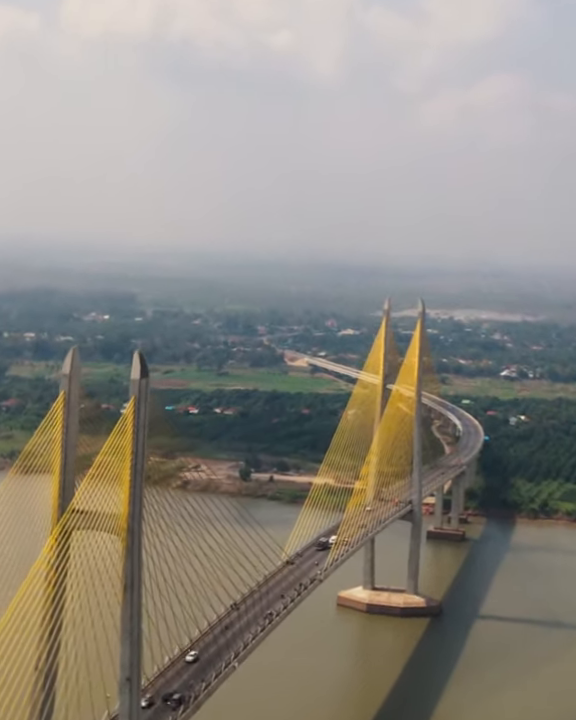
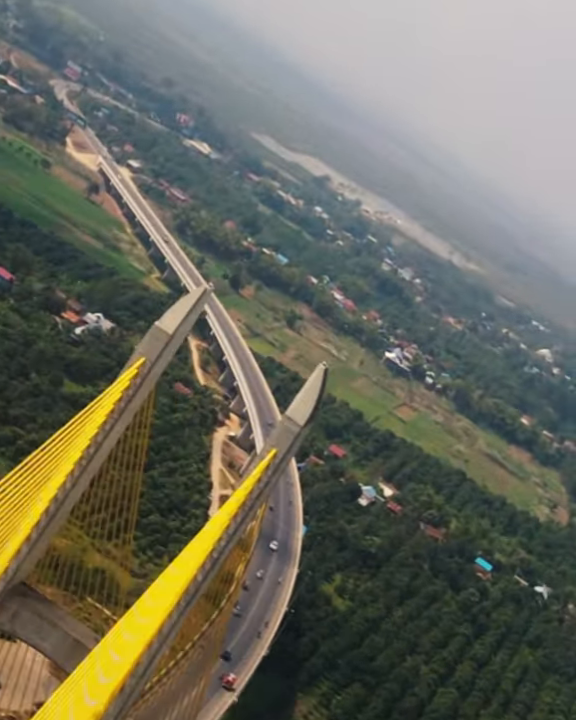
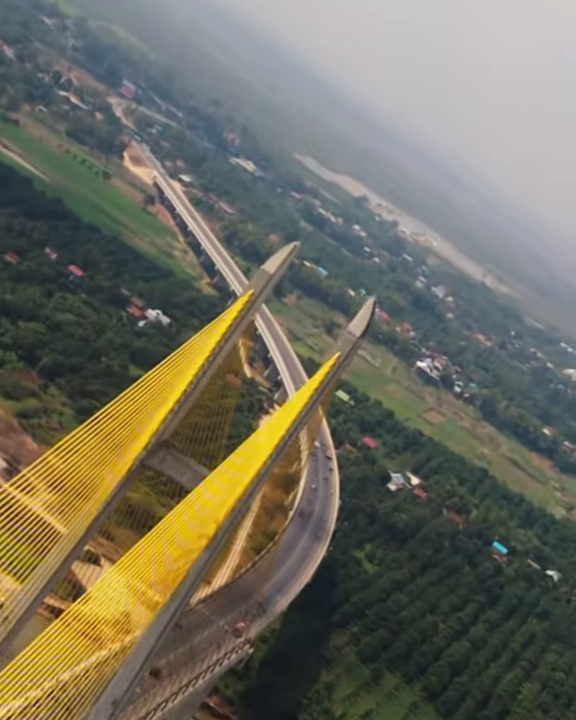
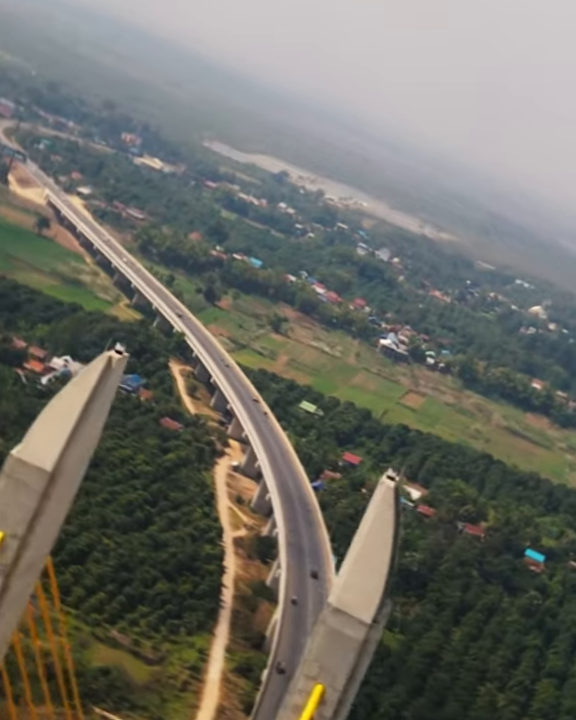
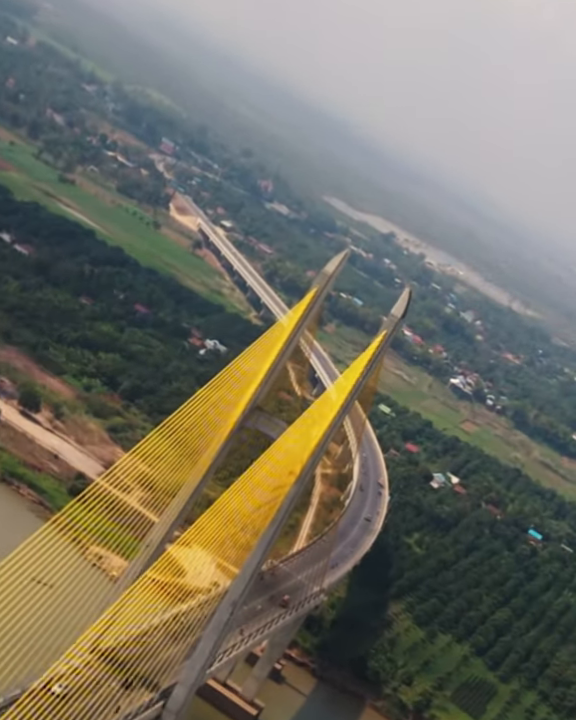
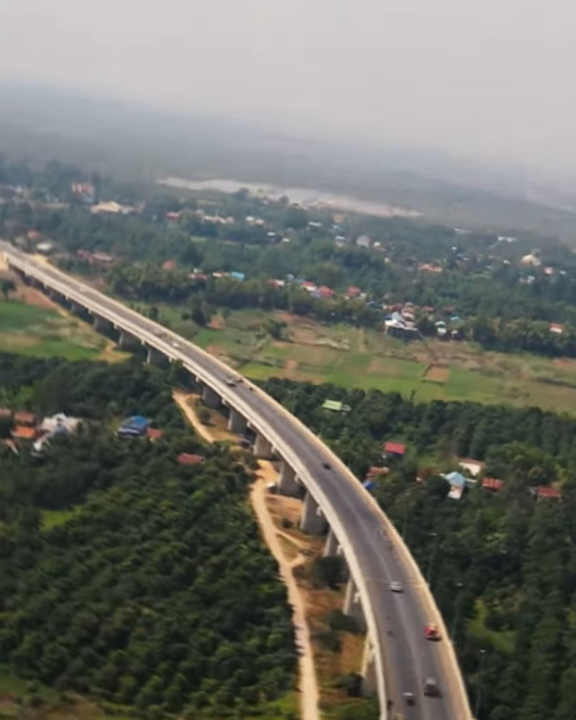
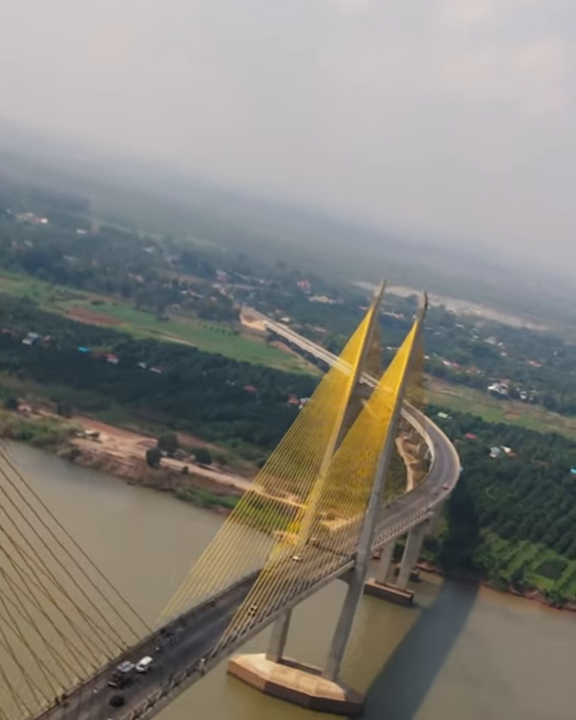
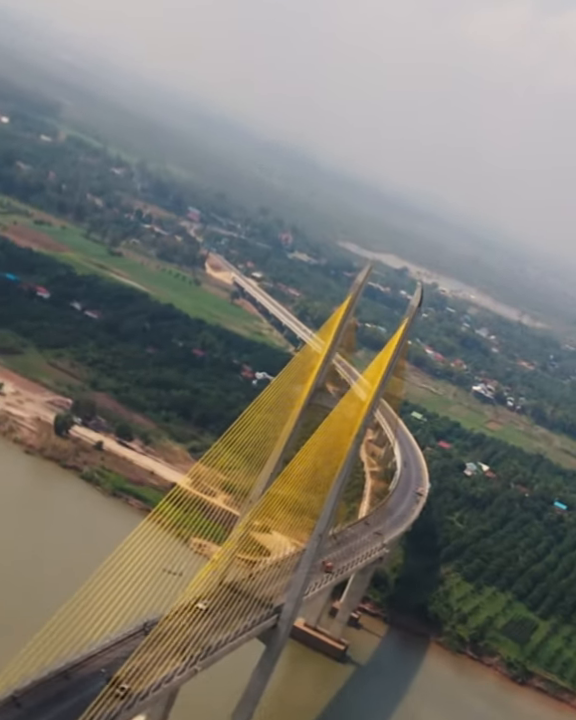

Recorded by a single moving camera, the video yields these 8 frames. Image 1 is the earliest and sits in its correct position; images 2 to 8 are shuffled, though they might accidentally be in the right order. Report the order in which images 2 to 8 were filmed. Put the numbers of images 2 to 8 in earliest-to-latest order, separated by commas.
7, 8, 5, 3, 2, 4, 6
